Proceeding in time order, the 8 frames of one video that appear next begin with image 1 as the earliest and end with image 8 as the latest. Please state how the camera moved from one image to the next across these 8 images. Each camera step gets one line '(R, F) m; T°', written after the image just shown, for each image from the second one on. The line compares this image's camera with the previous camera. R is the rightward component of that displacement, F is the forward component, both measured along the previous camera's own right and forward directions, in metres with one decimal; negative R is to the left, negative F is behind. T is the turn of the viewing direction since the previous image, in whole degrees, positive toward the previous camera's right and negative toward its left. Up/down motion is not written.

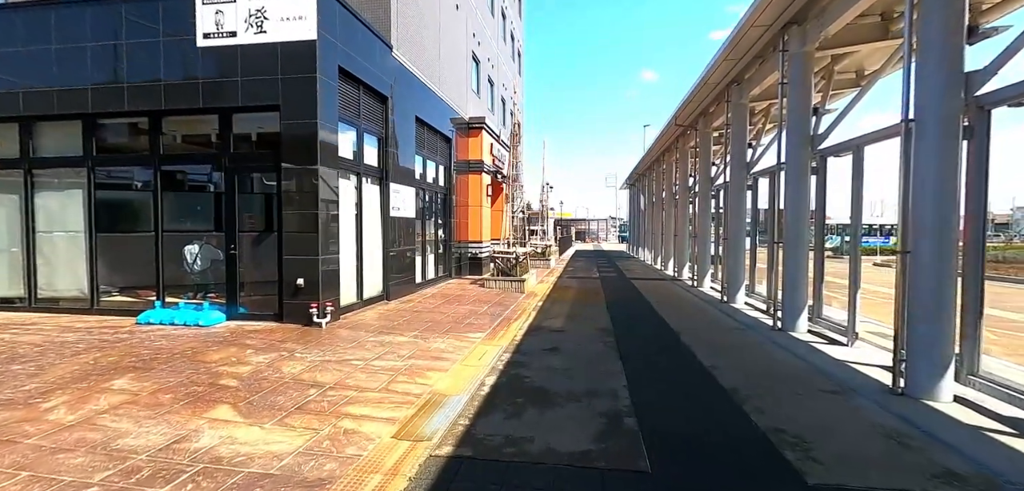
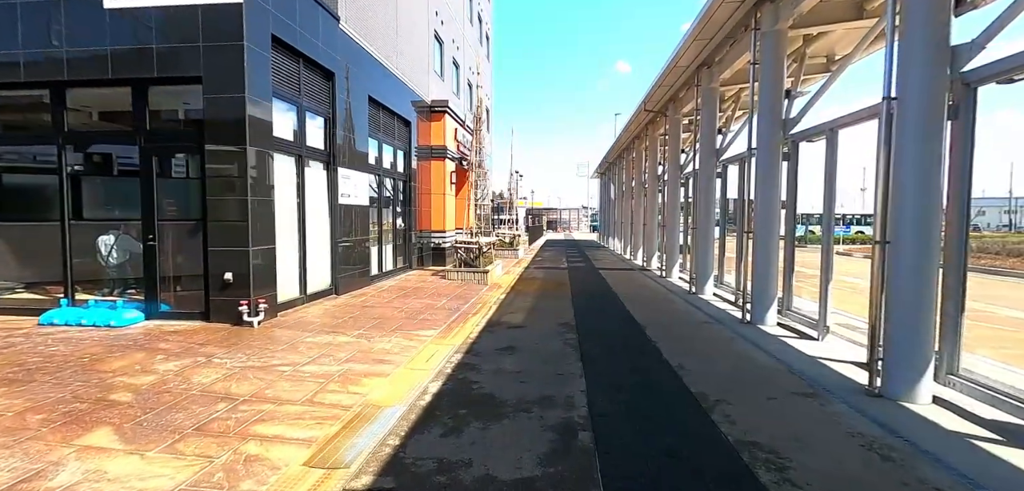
(+0.3, +0.6) m; +3°
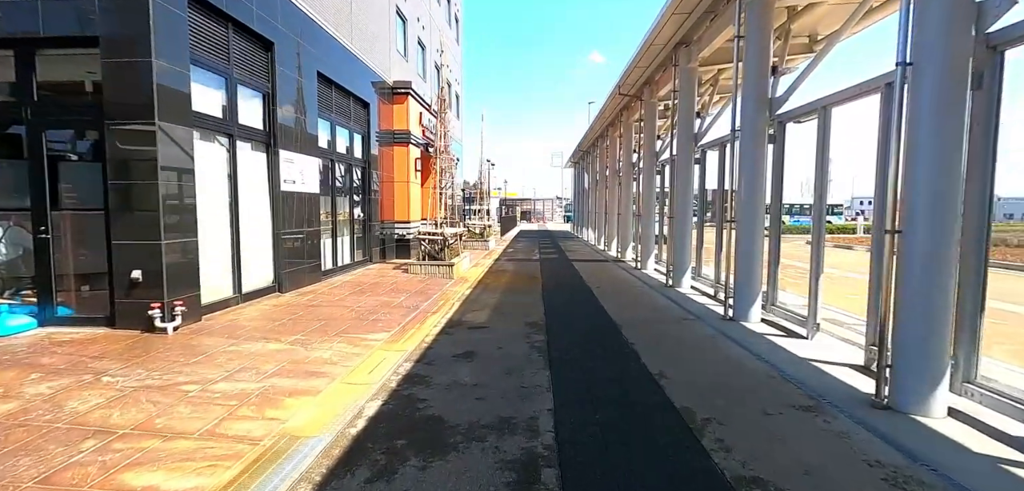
(+0.2, +0.7) m; +3°
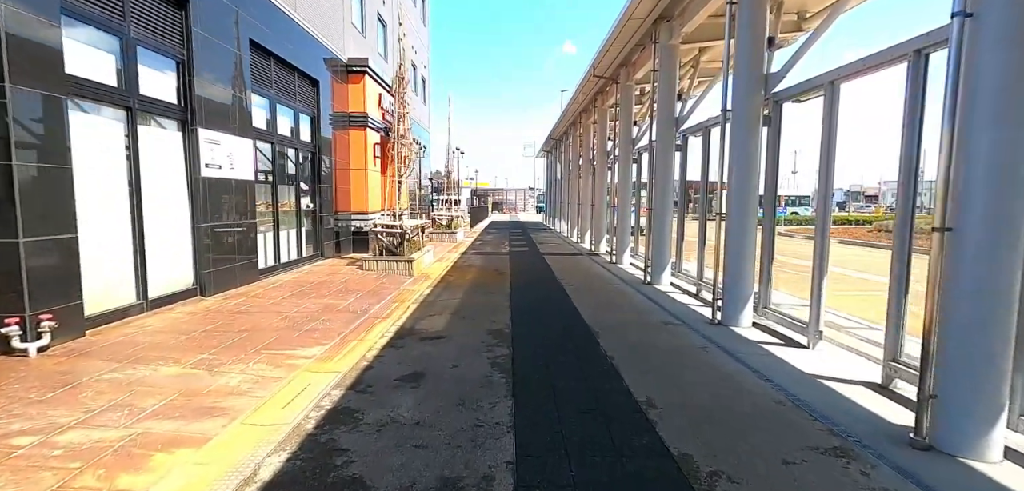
(+0.1, +0.9) m; +3°
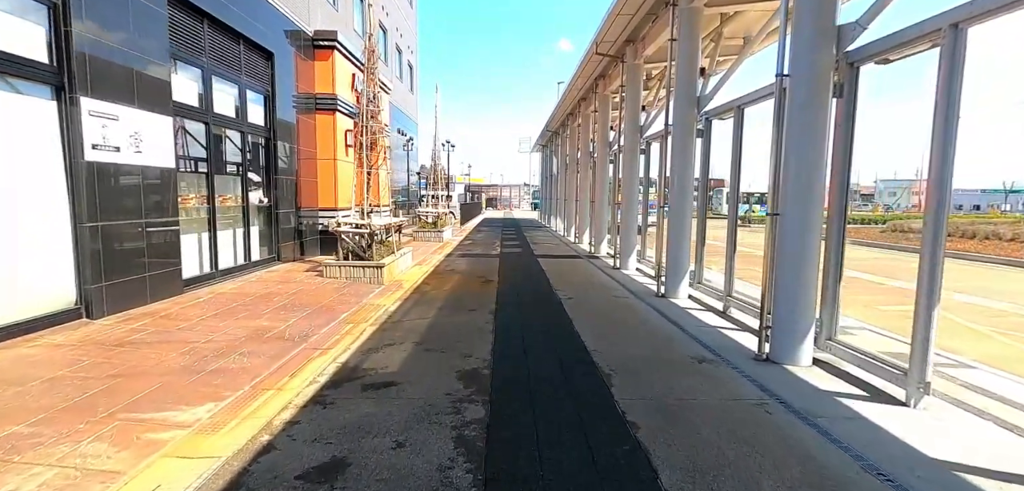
(+0.1, +1.5) m; +1°
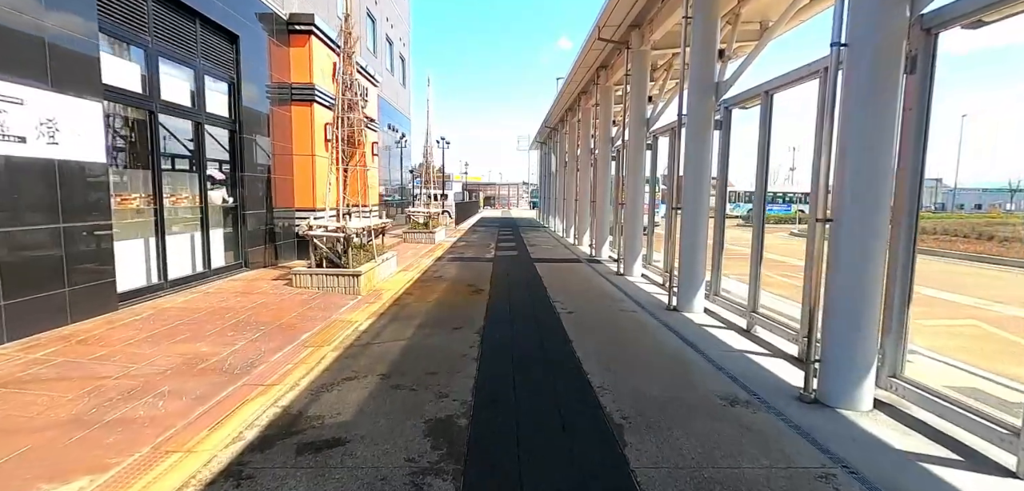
(+0.1, +0.9) m; 0°
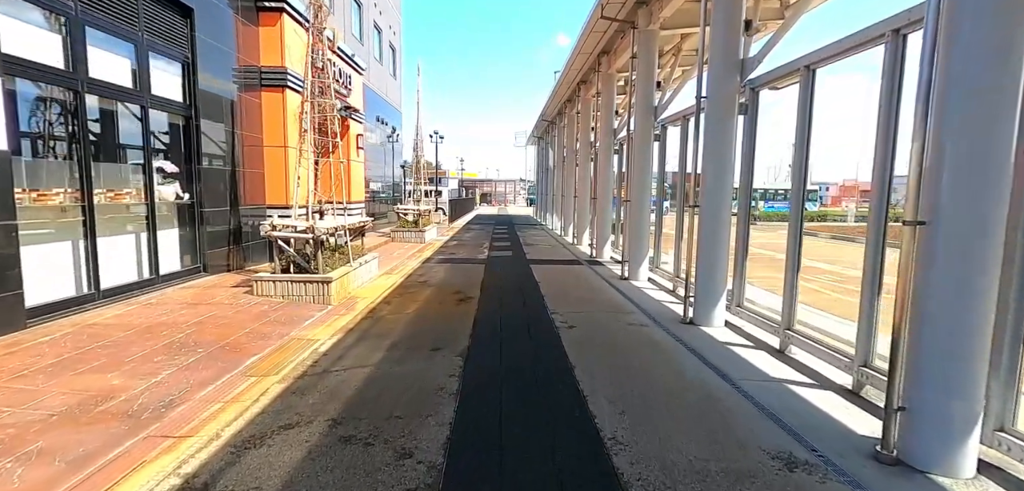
(+0.1, +0.9) m; 0°
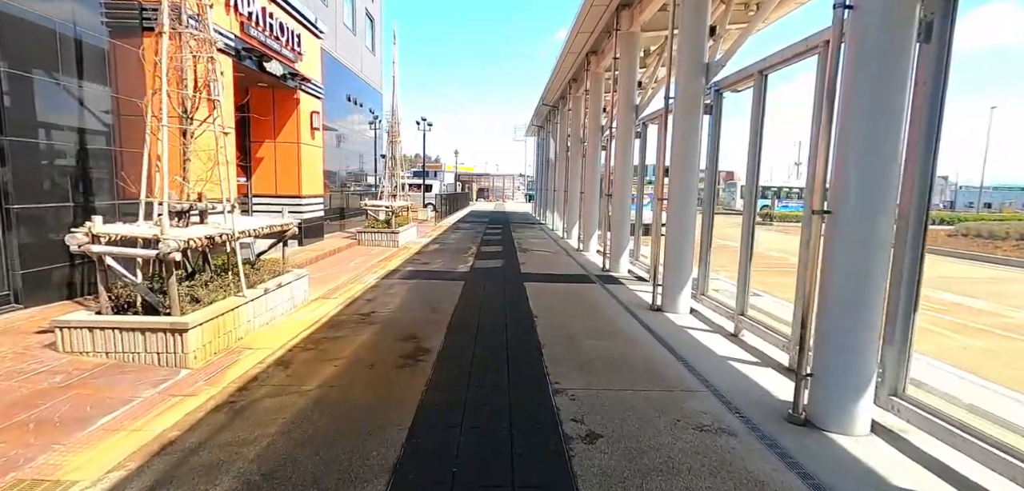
(+0.2, +2.6) m; 0°
